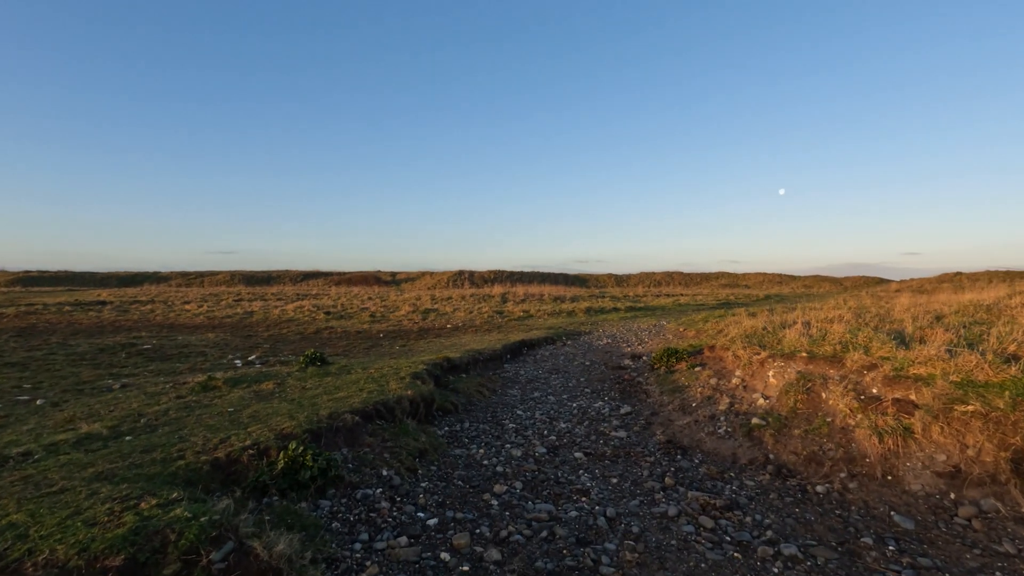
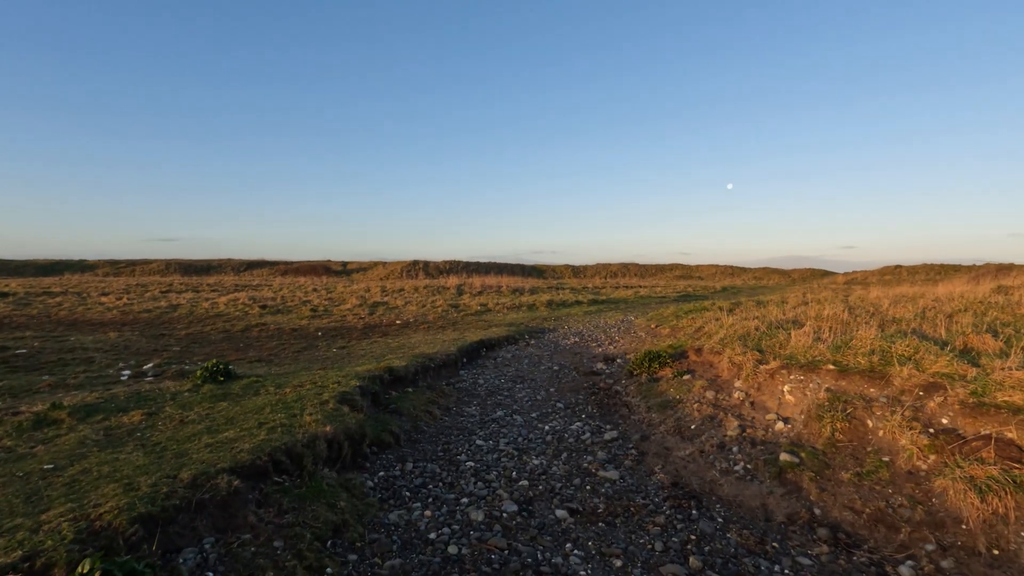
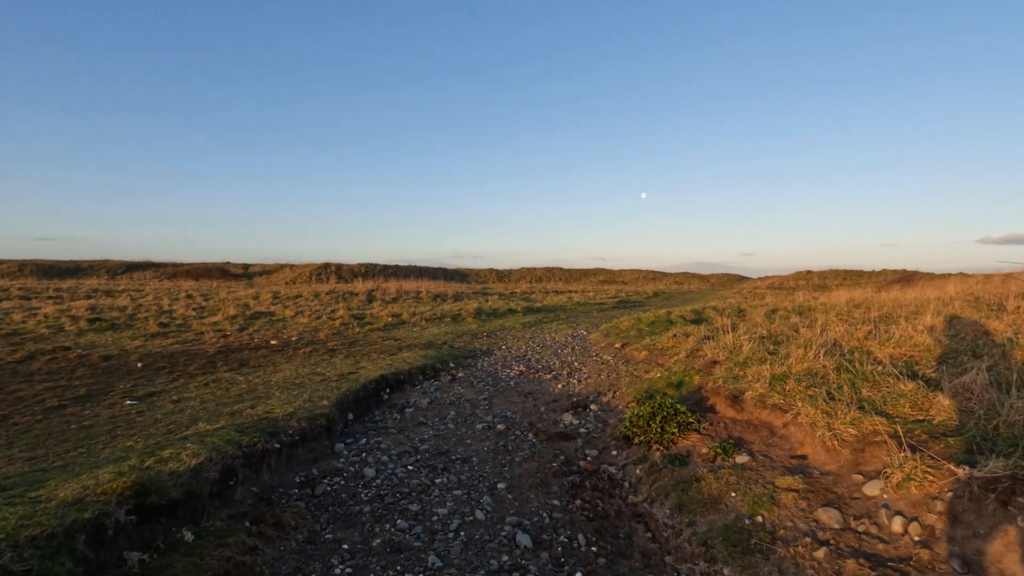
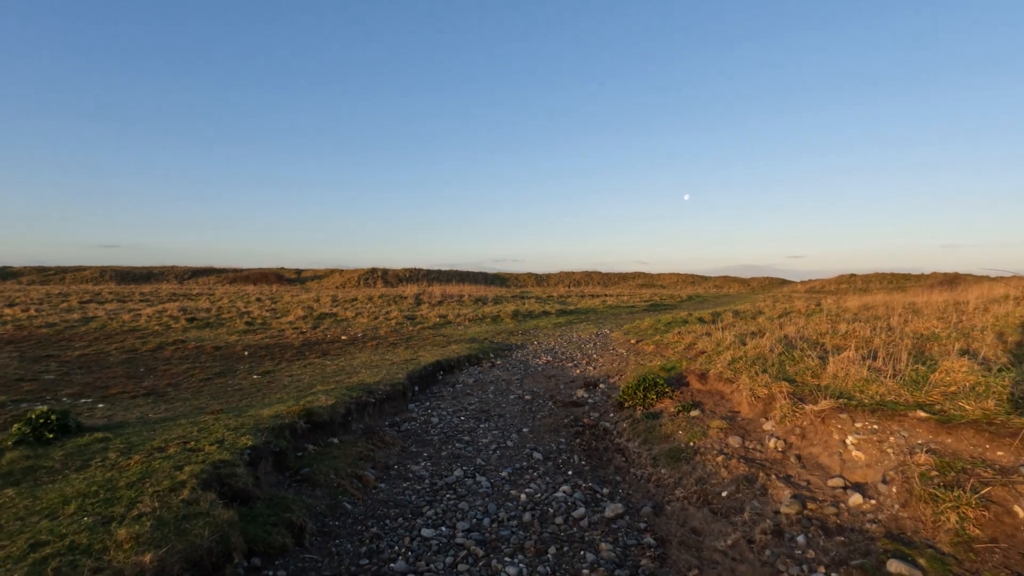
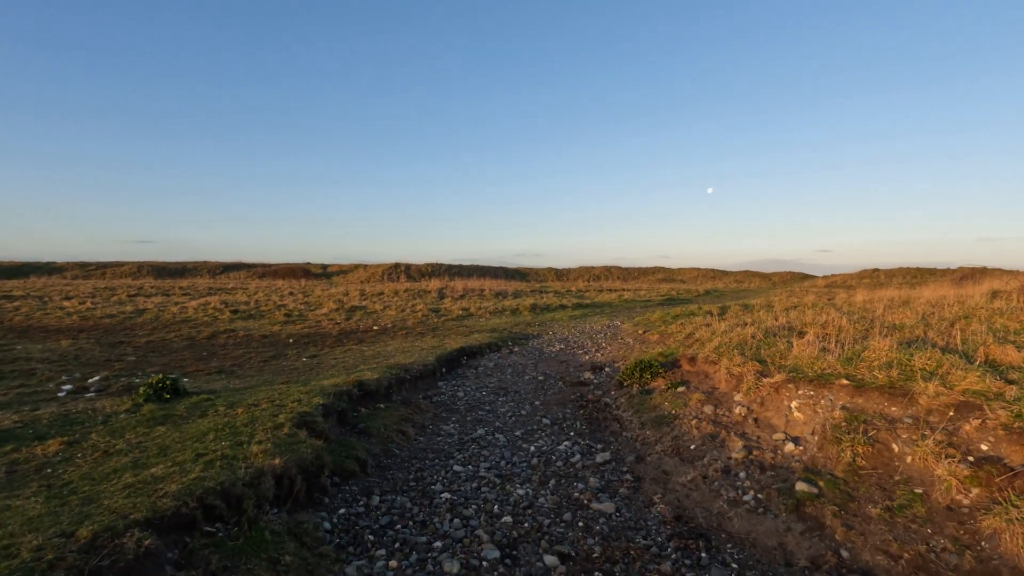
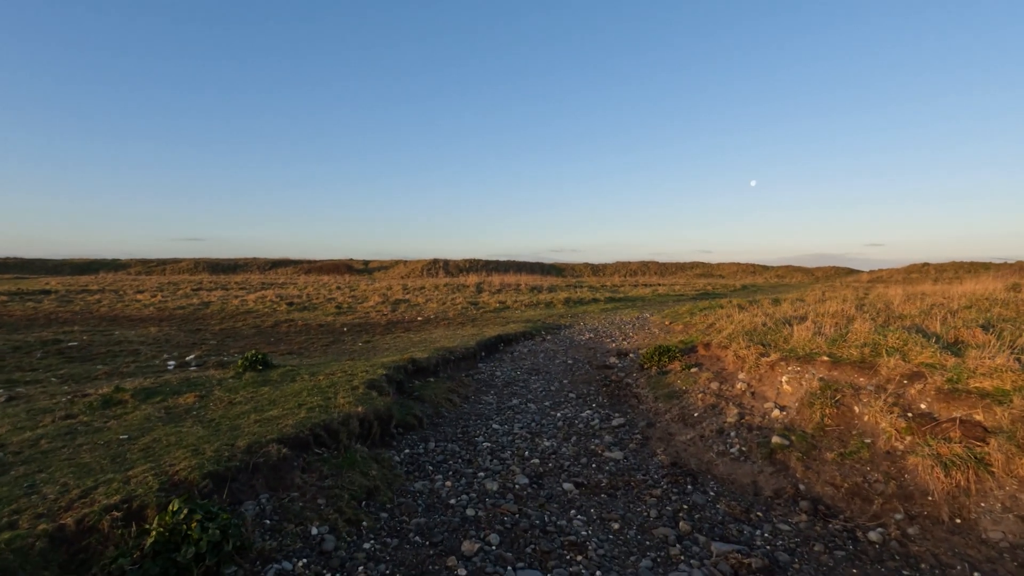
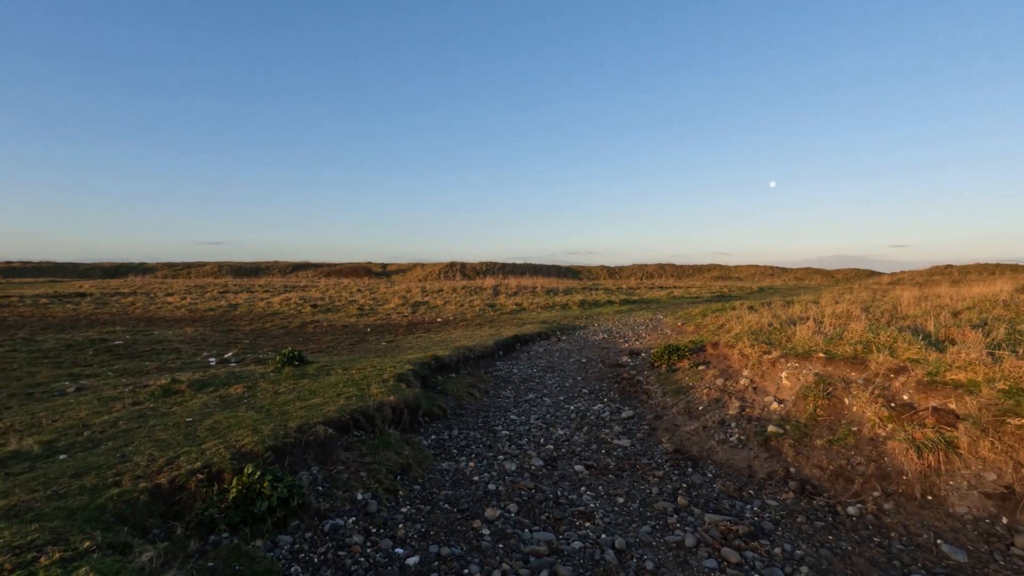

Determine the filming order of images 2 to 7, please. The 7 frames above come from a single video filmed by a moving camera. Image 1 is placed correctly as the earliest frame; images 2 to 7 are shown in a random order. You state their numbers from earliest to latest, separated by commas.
7, 6, 2, 5, 4, 3
